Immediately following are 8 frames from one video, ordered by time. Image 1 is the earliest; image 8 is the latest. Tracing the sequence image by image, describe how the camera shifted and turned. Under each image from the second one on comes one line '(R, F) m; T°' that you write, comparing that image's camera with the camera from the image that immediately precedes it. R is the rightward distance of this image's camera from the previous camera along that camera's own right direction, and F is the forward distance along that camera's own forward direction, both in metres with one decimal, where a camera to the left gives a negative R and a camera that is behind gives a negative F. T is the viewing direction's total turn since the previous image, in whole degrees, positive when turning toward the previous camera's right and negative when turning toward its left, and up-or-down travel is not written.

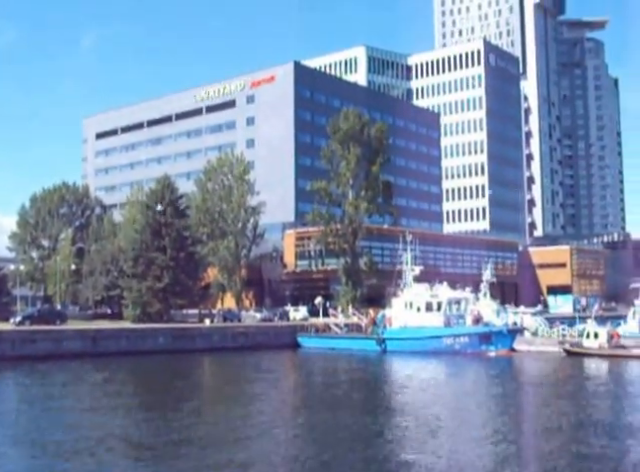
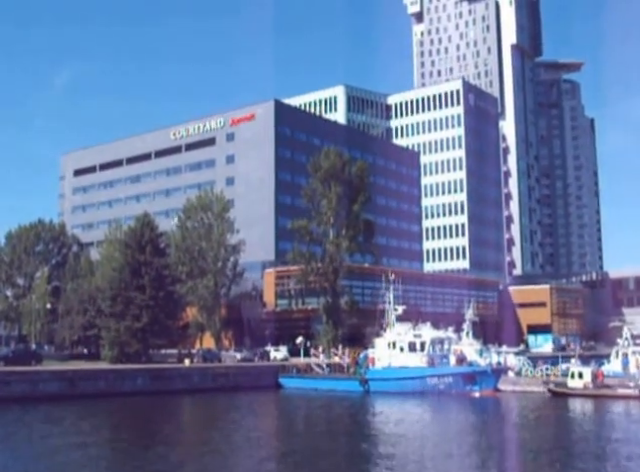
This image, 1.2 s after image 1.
(-0.3, +0.3) m; +2°
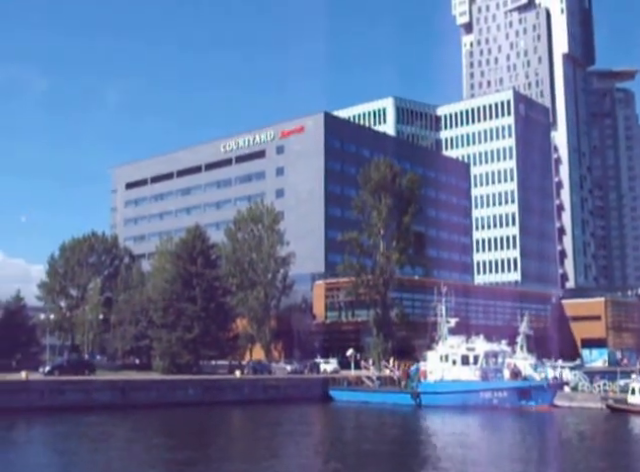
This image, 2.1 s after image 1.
(-0.2, +0.1) m; -3°
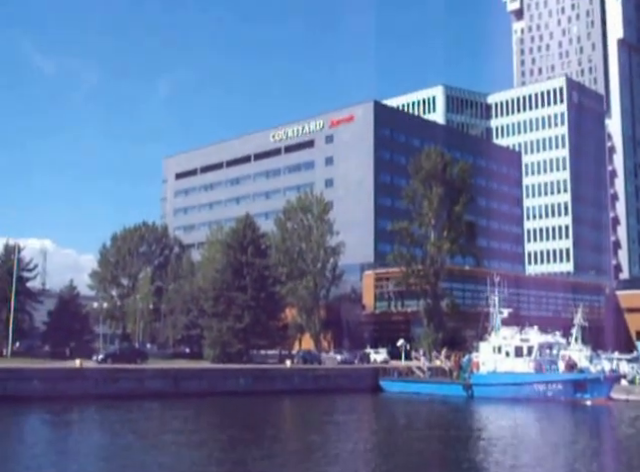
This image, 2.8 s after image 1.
(-0.3, +0.2) m; -3°
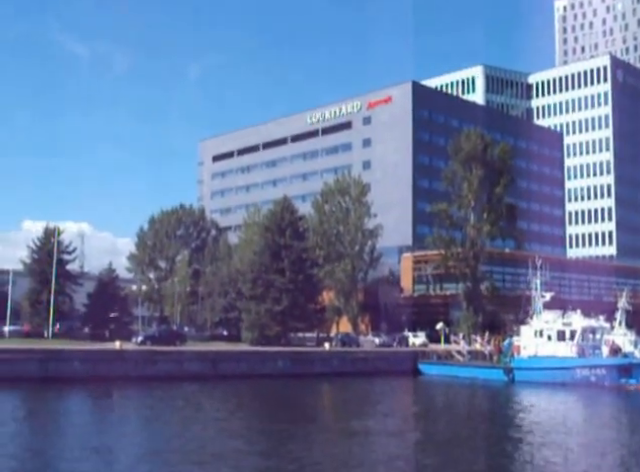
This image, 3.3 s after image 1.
(-0.2, +0.3) m; -2°
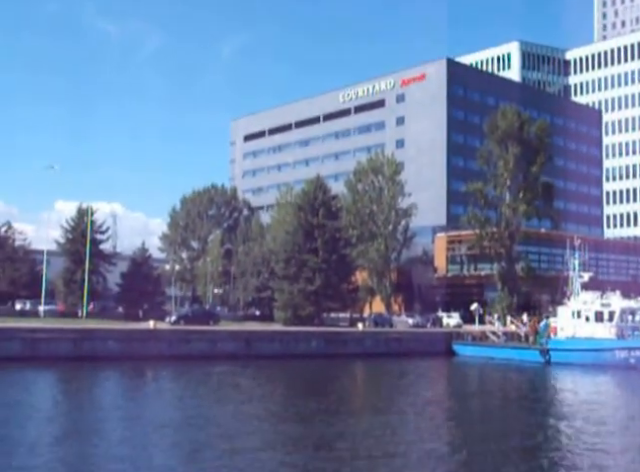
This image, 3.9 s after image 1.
(-0.2, +0.4) m; -2°
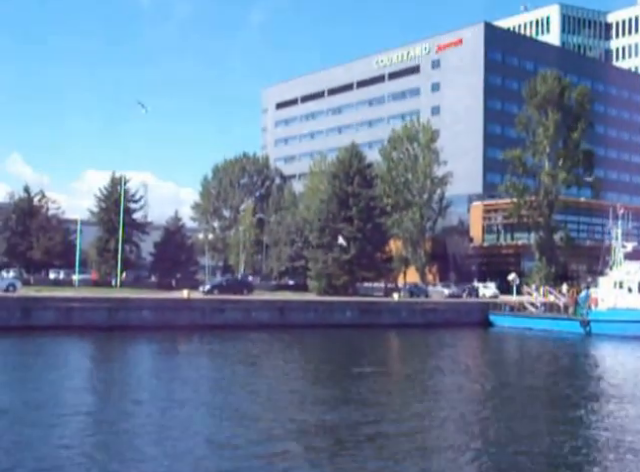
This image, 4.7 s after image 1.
(-0.4, +0.6) m; -2°
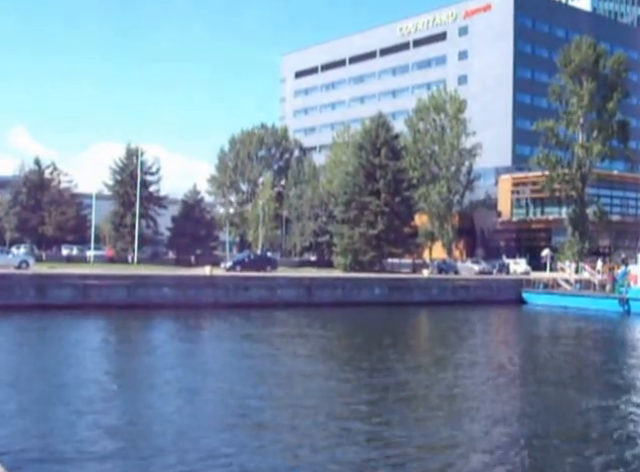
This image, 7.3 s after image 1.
(-1.0, +1.7) m; 0°
